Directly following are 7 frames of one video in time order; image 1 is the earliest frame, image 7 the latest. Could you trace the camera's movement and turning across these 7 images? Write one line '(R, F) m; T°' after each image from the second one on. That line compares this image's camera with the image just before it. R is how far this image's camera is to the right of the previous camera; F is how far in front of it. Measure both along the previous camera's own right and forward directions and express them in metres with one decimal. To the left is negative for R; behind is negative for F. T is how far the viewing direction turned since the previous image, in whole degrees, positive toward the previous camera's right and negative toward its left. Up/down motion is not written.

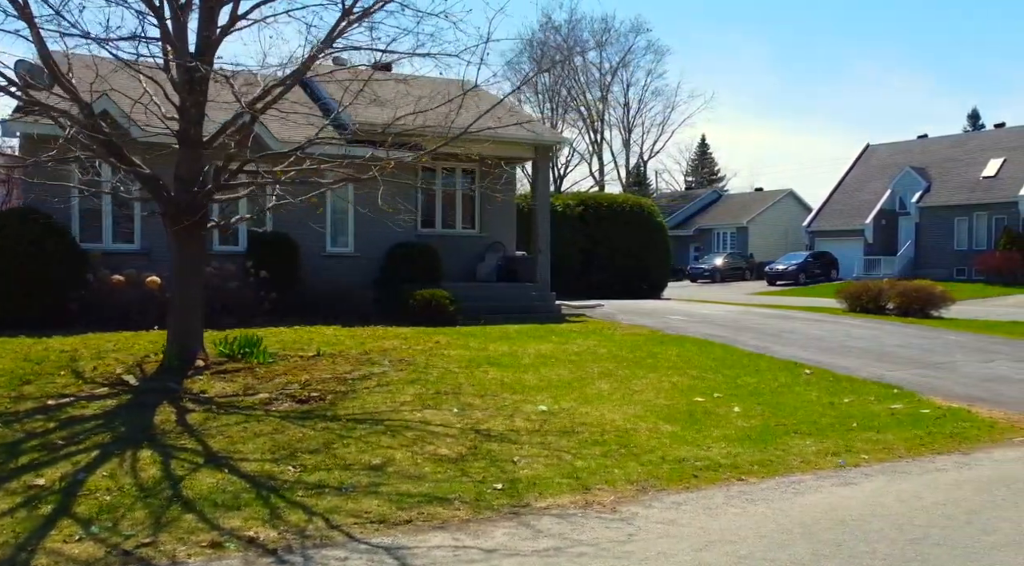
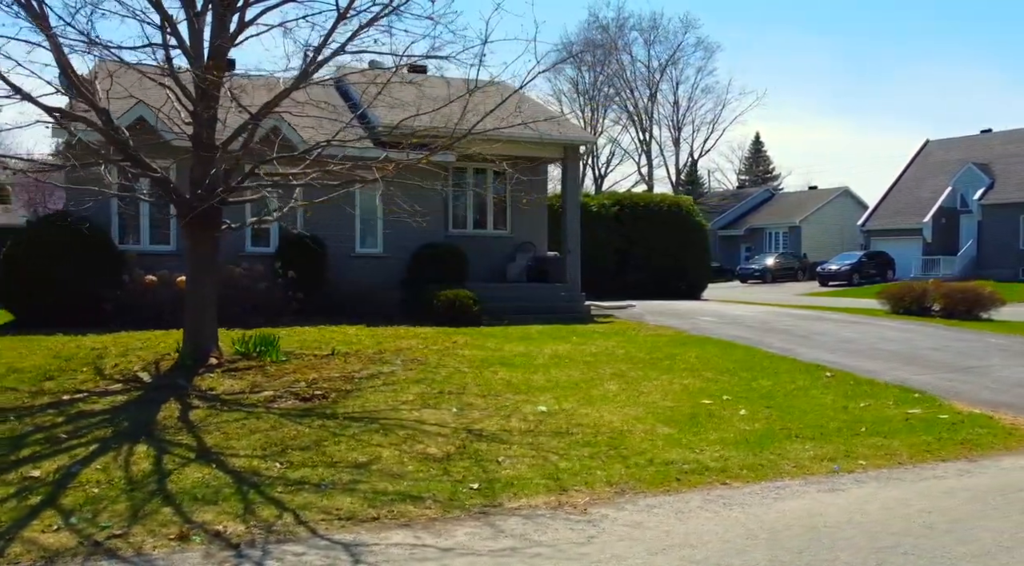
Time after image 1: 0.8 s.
(+0.6, 0.0) m; -4°
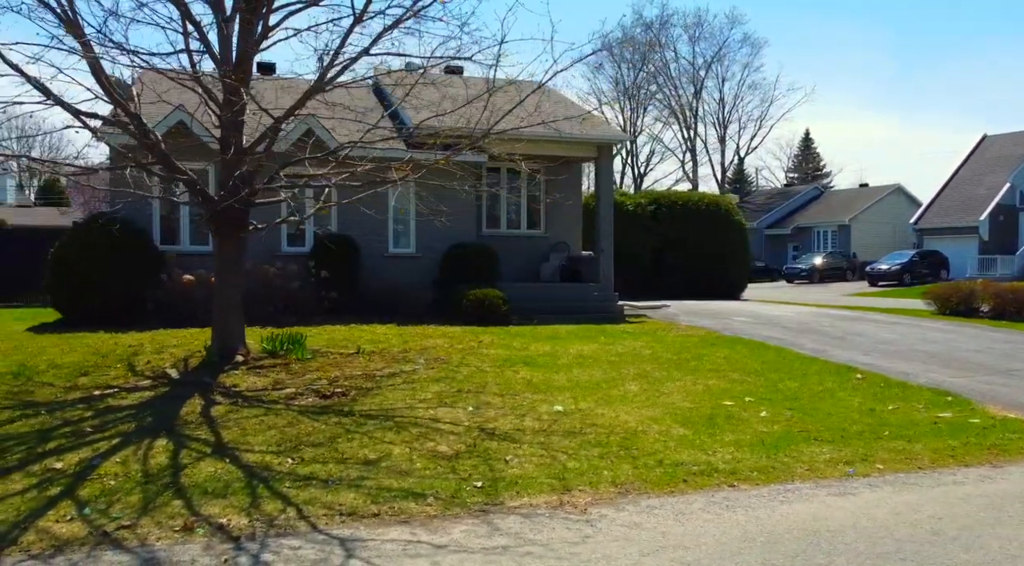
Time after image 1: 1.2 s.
(+0.4, 0.0) m; -3°
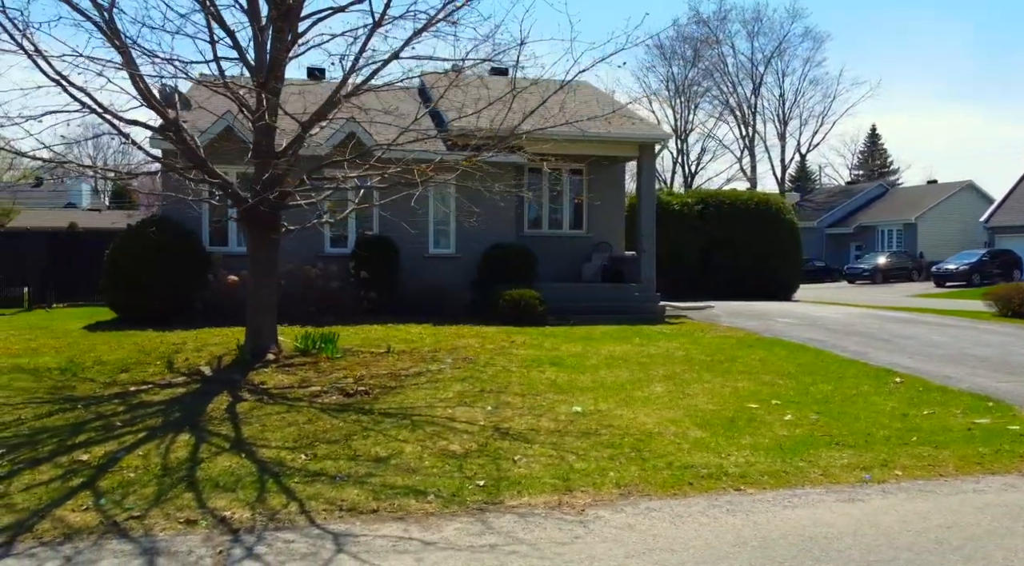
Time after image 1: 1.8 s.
(+0.5, 0.0) m; -4°
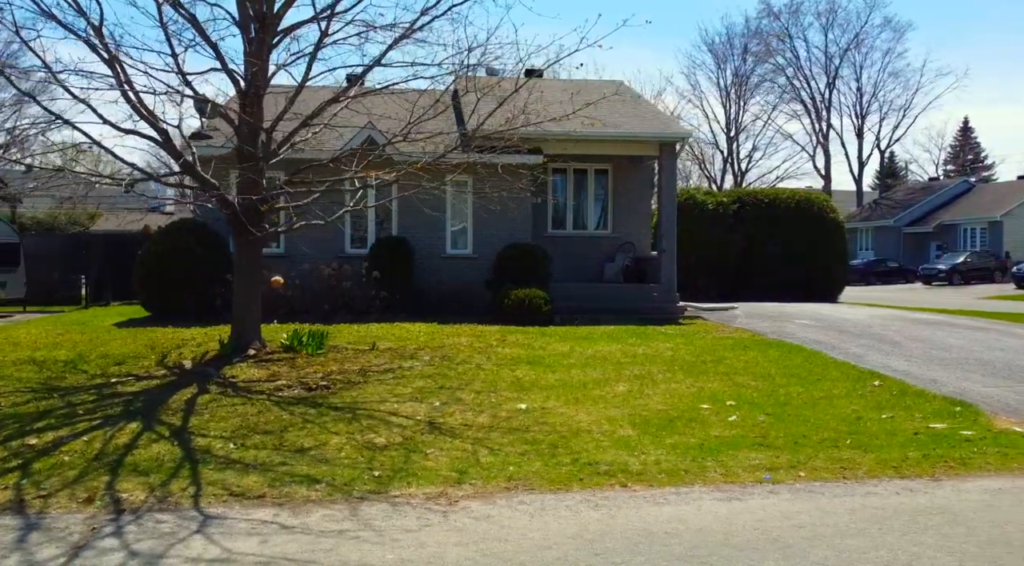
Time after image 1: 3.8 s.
(+1.7, -0.1) m; -7°
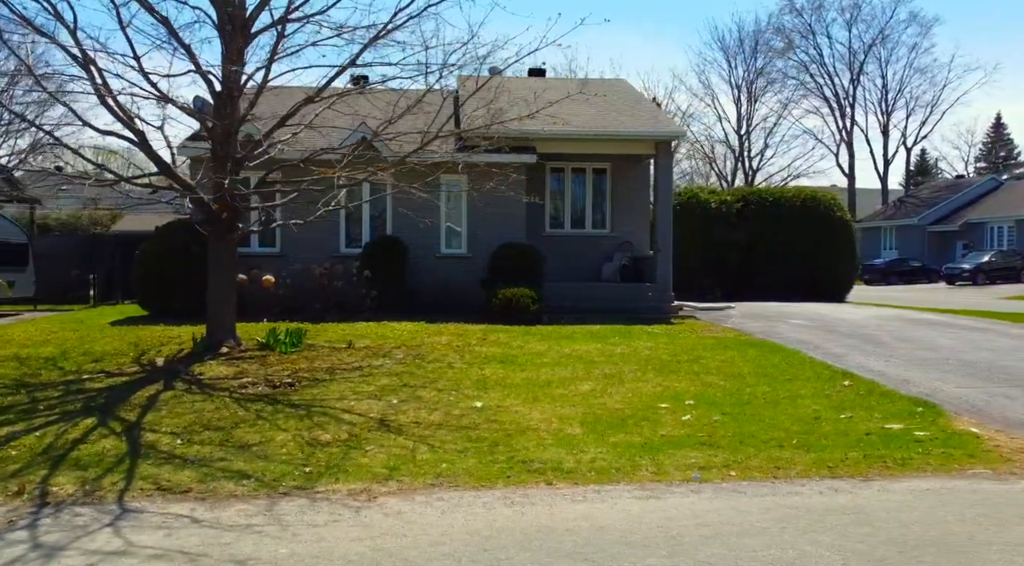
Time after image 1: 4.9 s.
(+0.9, 0.0) m; -3°
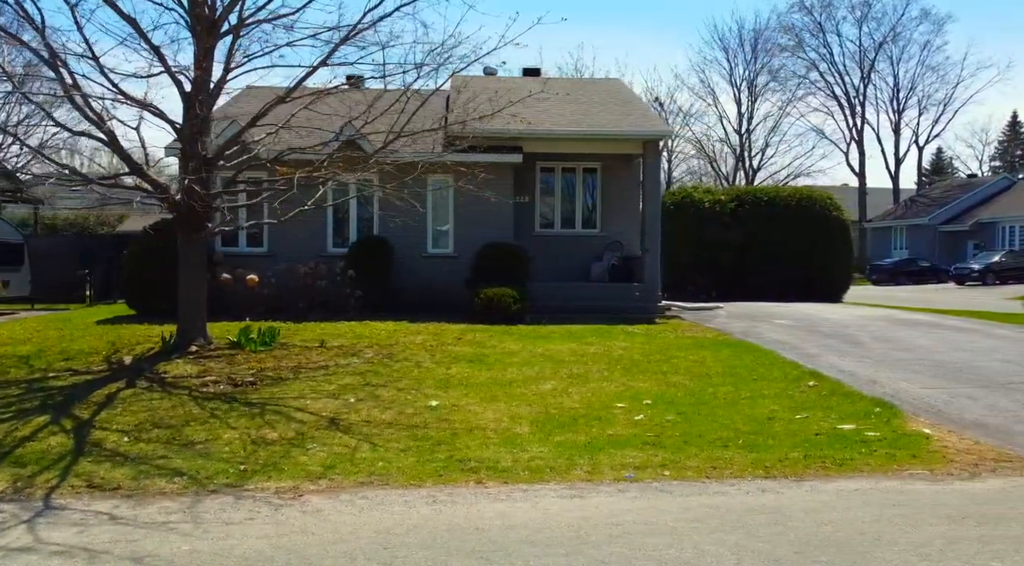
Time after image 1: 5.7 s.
(+0.7, +0.1) m; -2°
